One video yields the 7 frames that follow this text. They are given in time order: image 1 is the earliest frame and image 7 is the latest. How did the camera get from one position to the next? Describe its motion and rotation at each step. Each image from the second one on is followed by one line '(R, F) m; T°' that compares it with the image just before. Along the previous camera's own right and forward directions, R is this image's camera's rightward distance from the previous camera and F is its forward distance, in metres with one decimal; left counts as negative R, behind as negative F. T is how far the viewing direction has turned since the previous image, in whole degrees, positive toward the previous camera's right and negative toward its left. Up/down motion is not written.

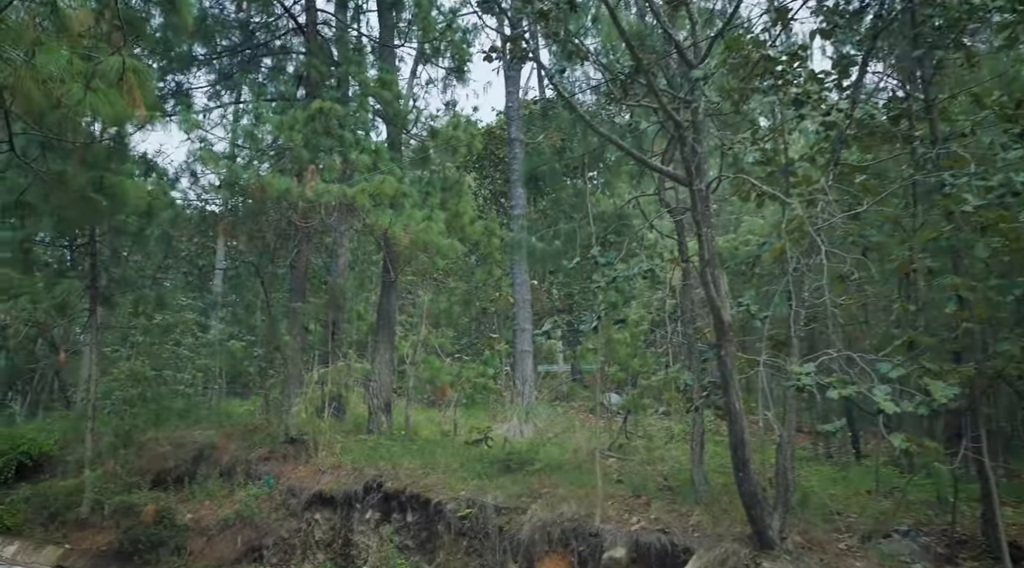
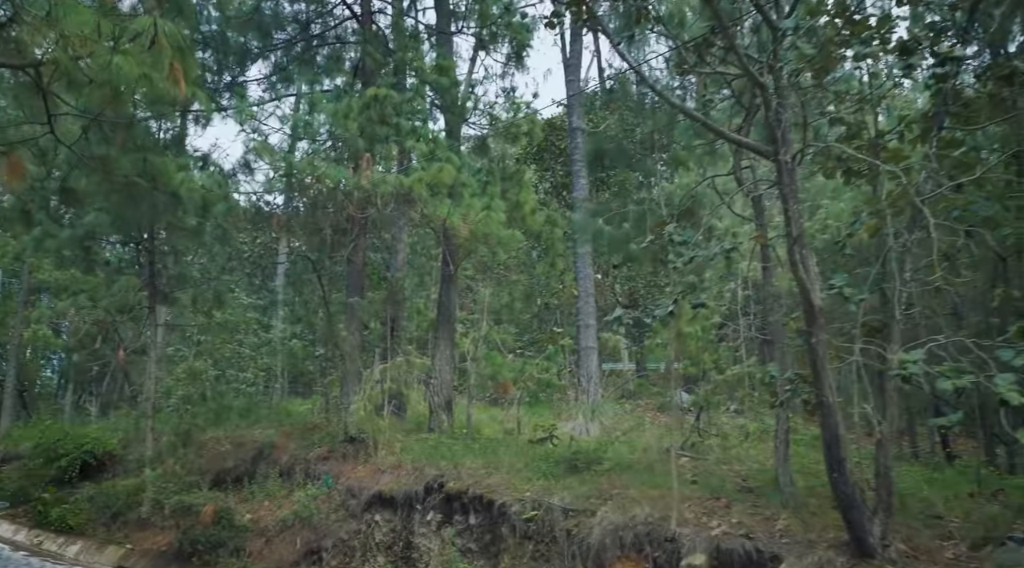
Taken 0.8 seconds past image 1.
(-0.1, +0.6) m; -4°
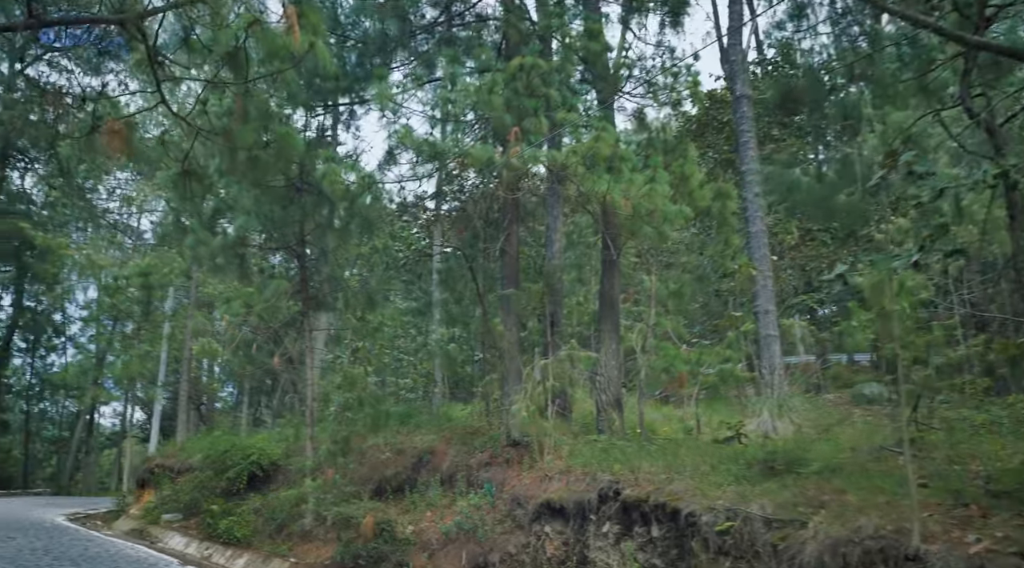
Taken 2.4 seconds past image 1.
(-0.2, +1.2) m; -10°
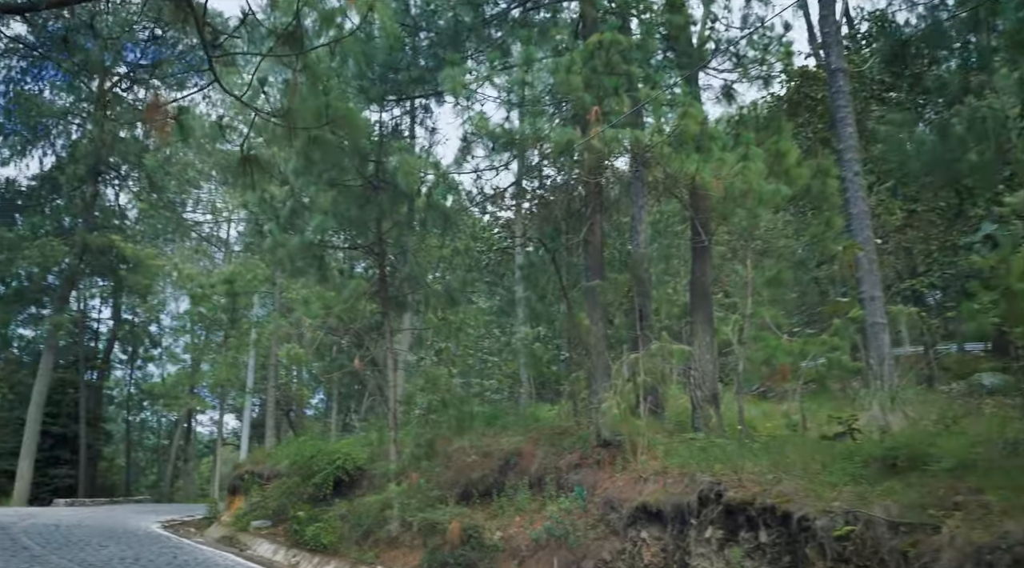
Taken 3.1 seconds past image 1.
(0.0, +0.6) m; -6°
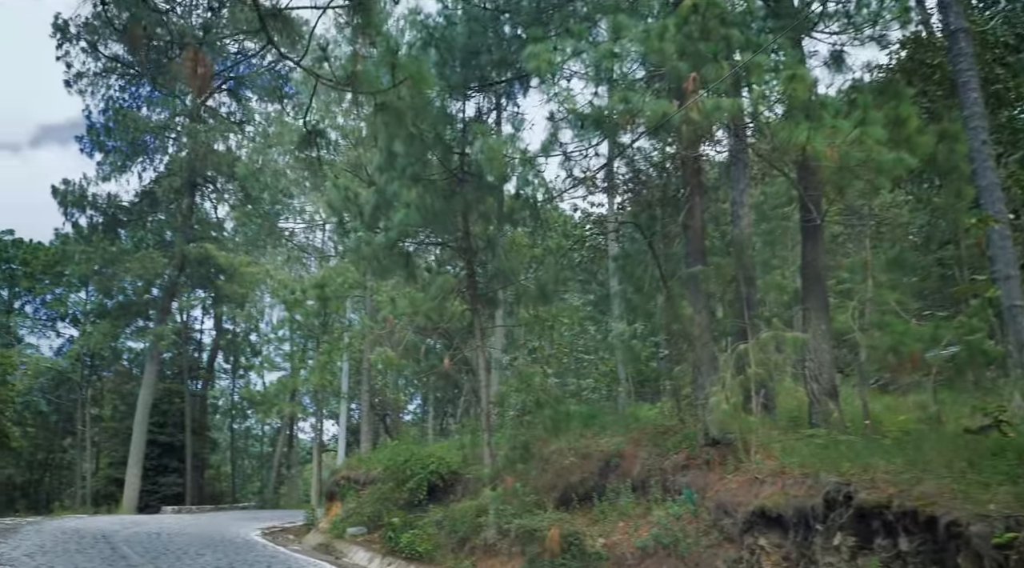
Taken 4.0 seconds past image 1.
(0.0, +0.7) m; -6°
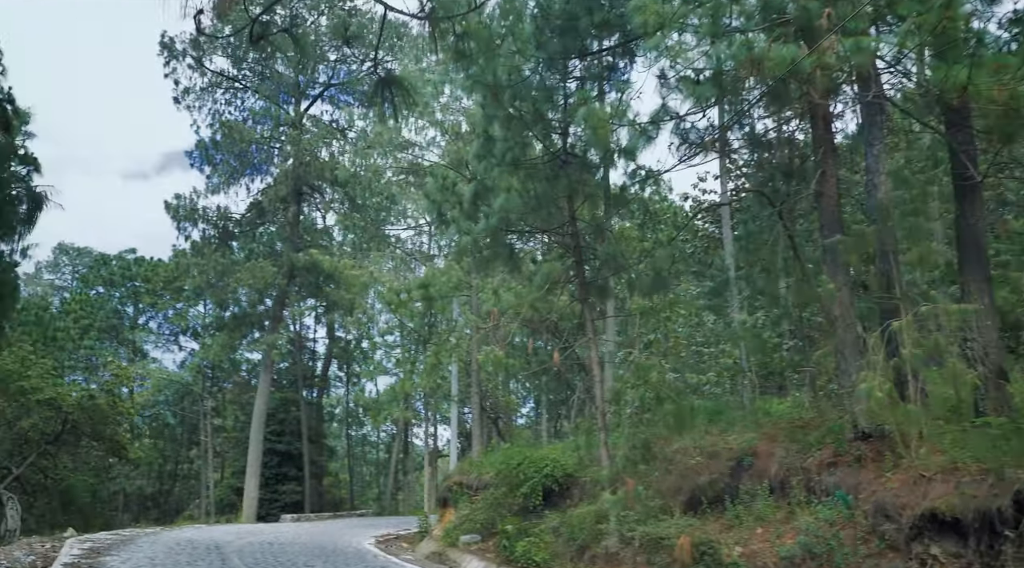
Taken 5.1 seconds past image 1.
(0.0, +0.9) m; -7°
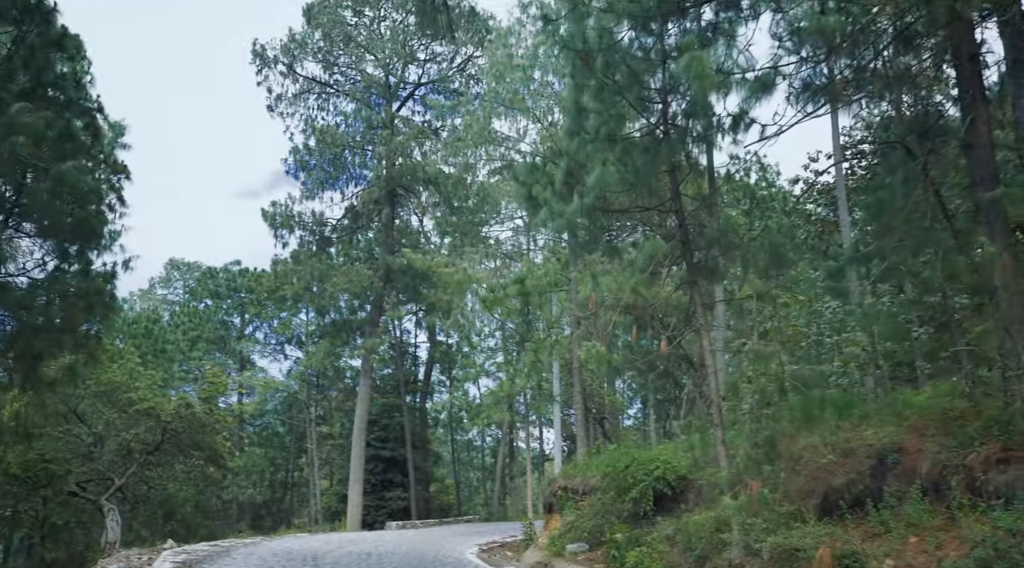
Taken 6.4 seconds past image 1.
(0.0, +1.0) m; -7°
